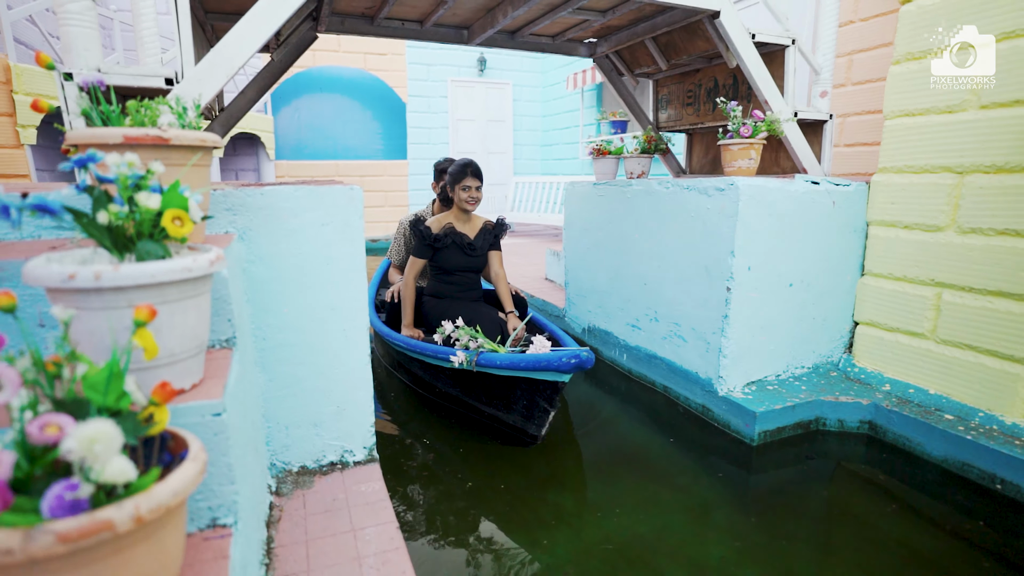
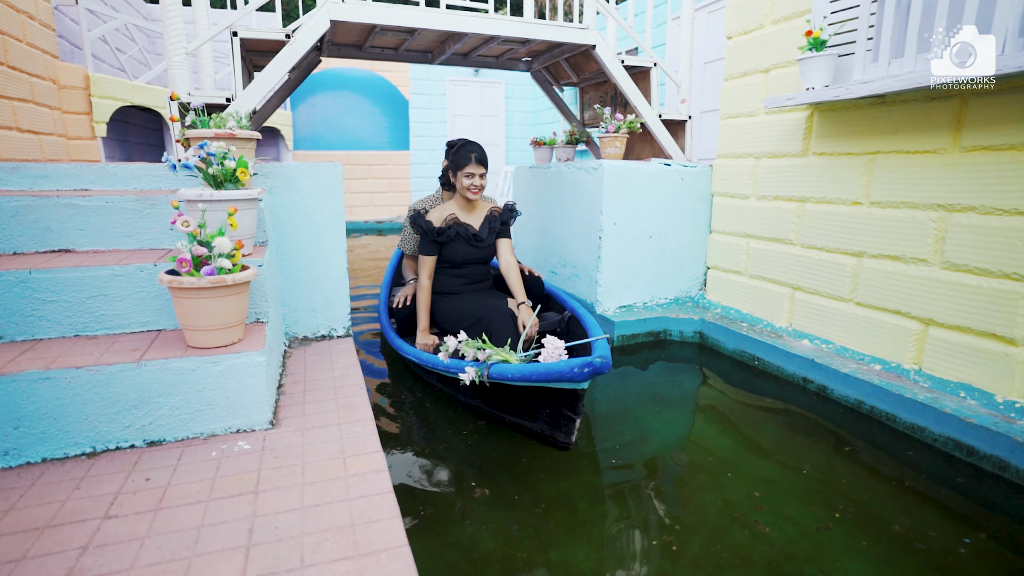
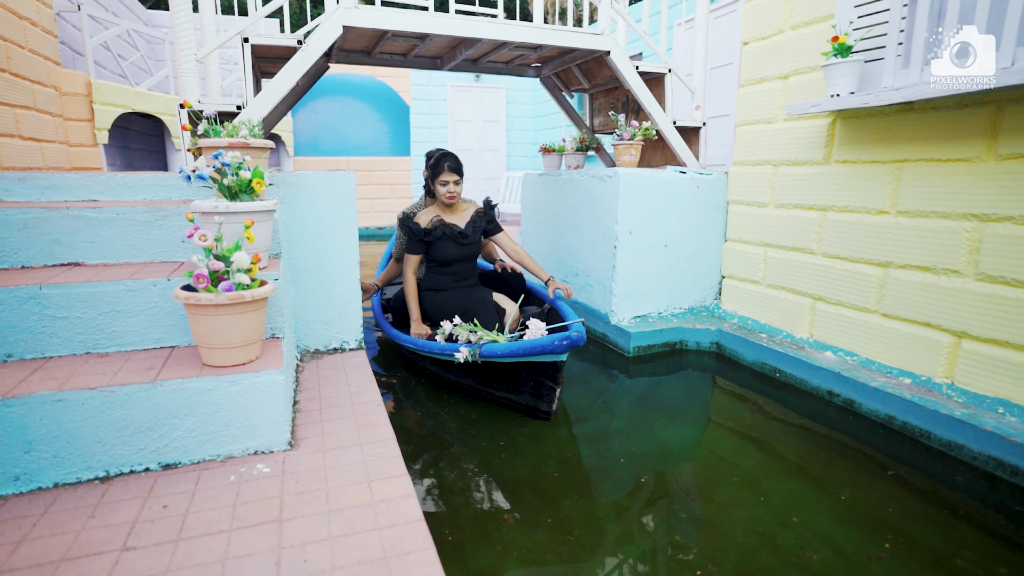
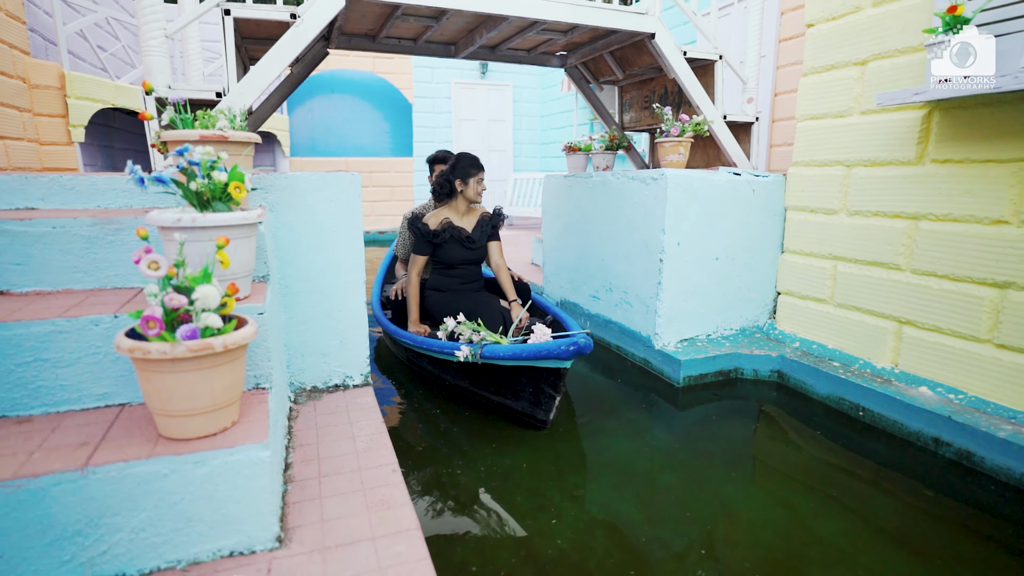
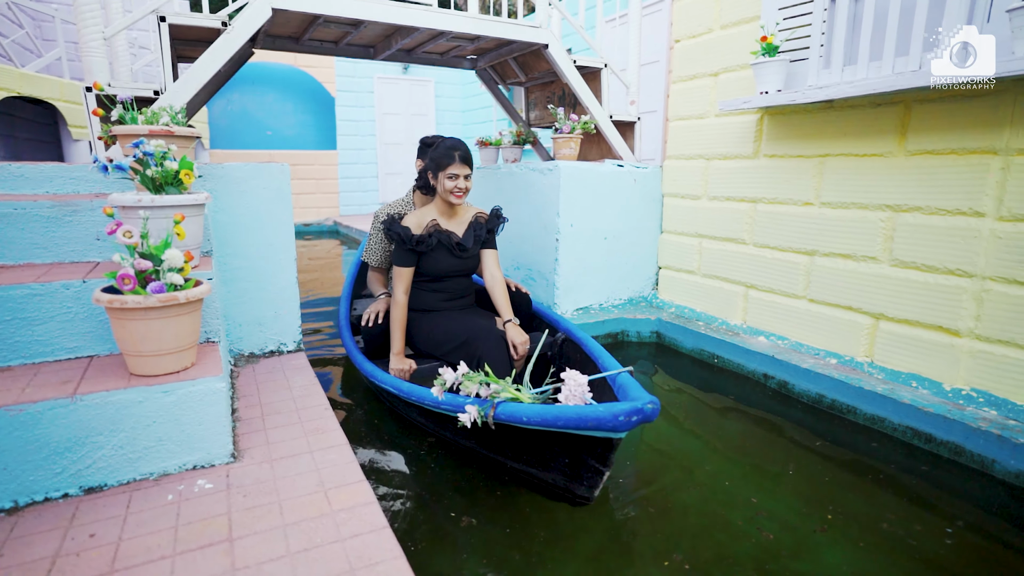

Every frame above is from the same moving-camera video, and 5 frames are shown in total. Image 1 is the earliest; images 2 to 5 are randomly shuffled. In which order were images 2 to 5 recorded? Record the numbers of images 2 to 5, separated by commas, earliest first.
4, 3, 2, 5
